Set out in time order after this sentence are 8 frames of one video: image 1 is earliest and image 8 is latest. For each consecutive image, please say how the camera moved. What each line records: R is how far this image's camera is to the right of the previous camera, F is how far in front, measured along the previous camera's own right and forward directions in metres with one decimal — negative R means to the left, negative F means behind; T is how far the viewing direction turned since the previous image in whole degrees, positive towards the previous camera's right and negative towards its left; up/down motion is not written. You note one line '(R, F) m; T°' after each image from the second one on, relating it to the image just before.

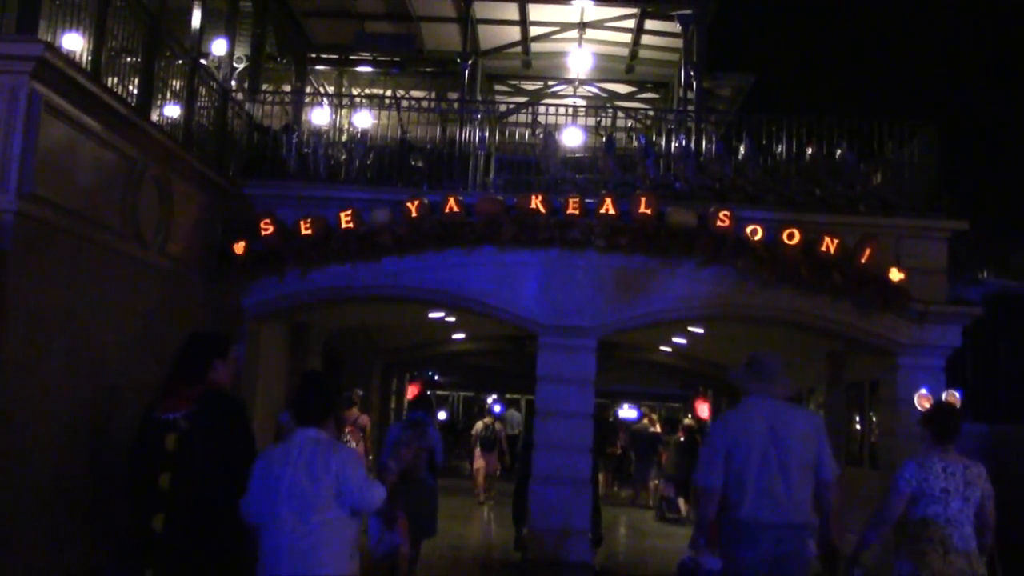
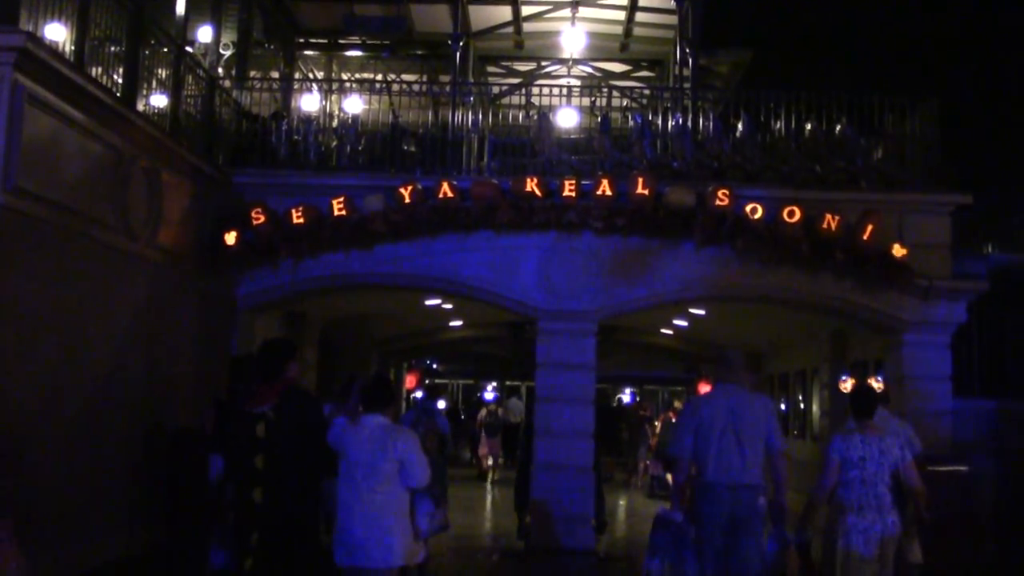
(0.0, +0.2) m; 0°
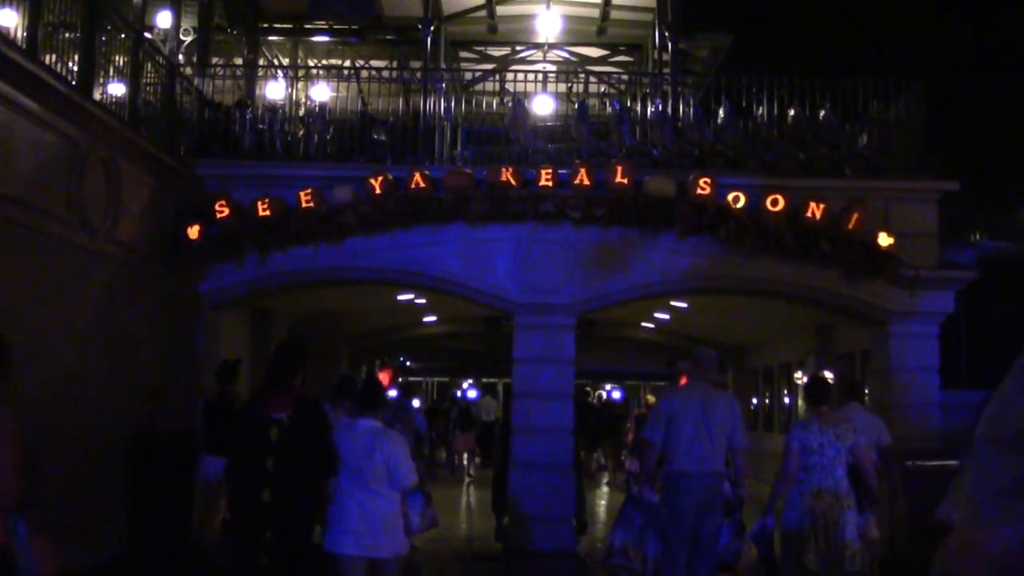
(-0.1, +0.5) m; +1°
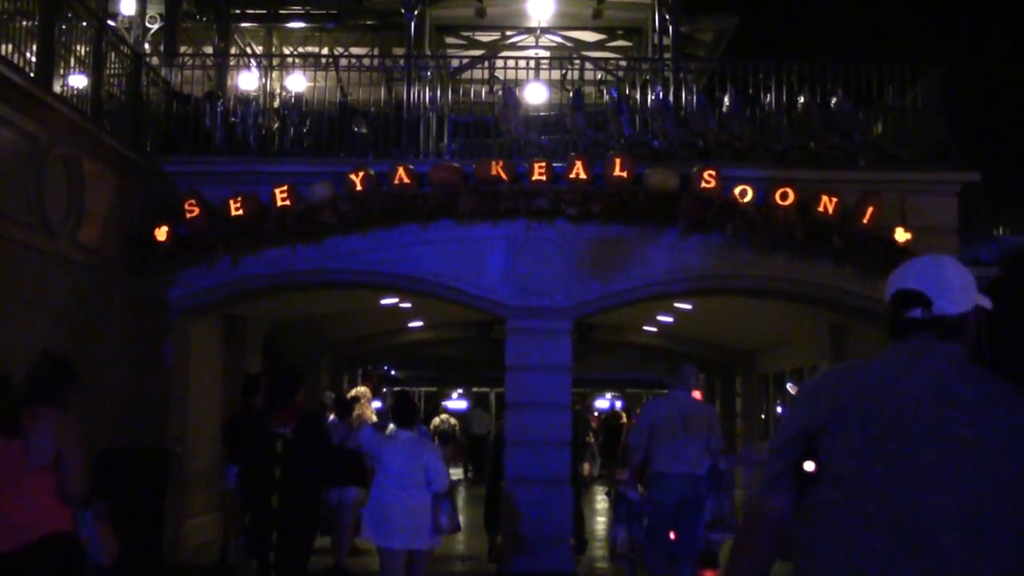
(+0.1, +0.9) m; 0°
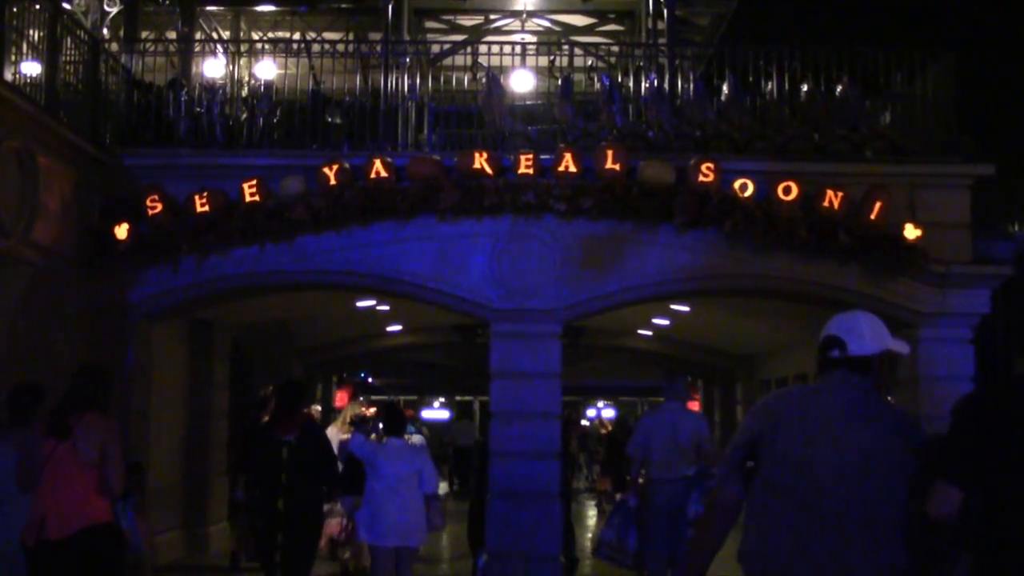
(0.0, +0.8) m; 0°
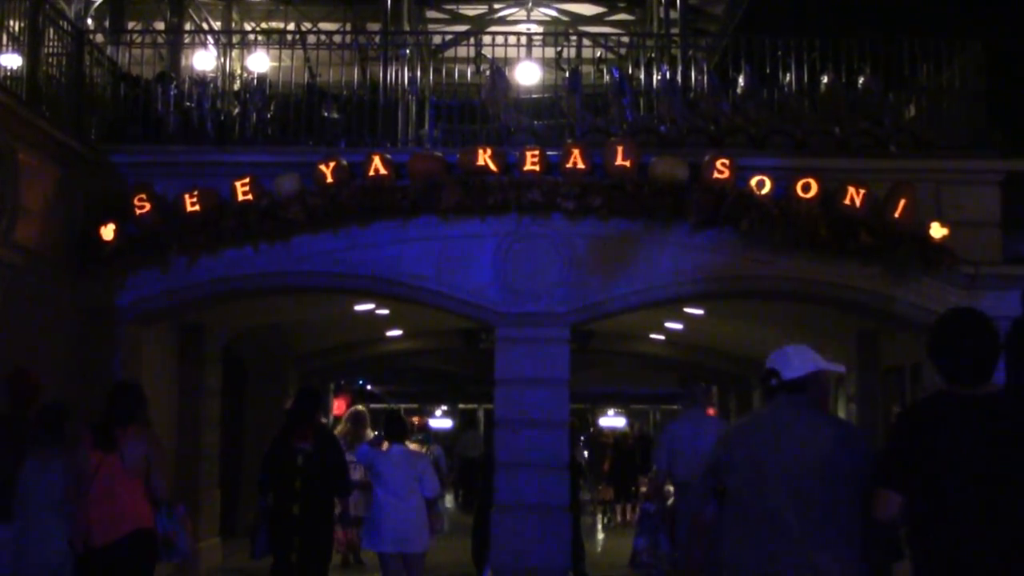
(0.0, +0.6) m; 0°
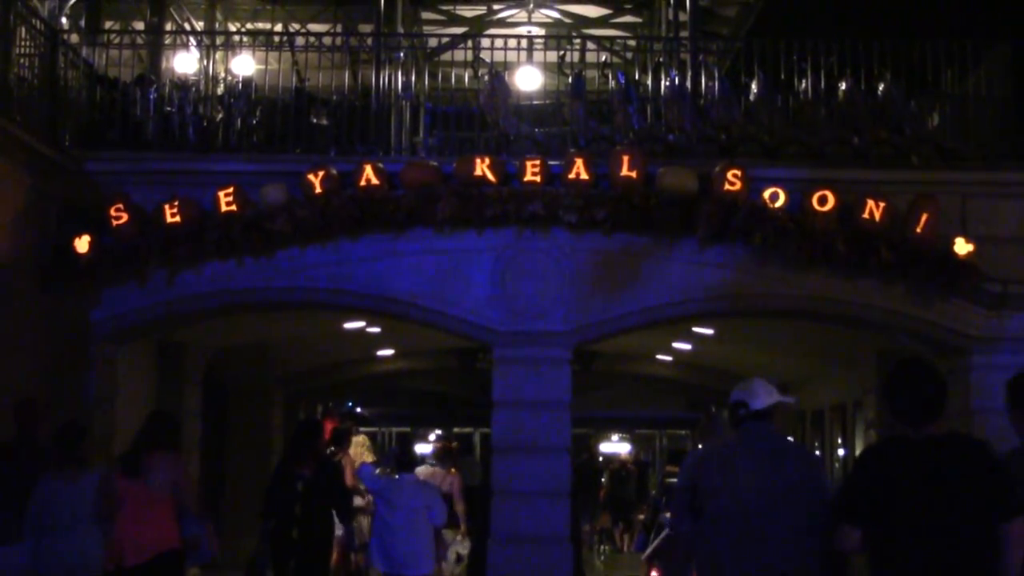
(0.0, +0.7) m; 0°
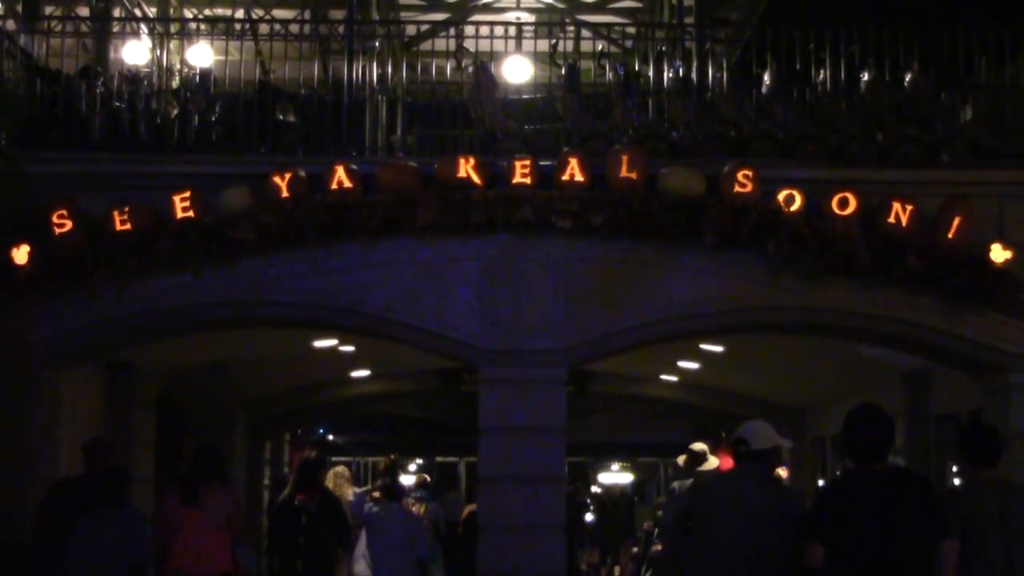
(0.0, +1.1) m; 0°
